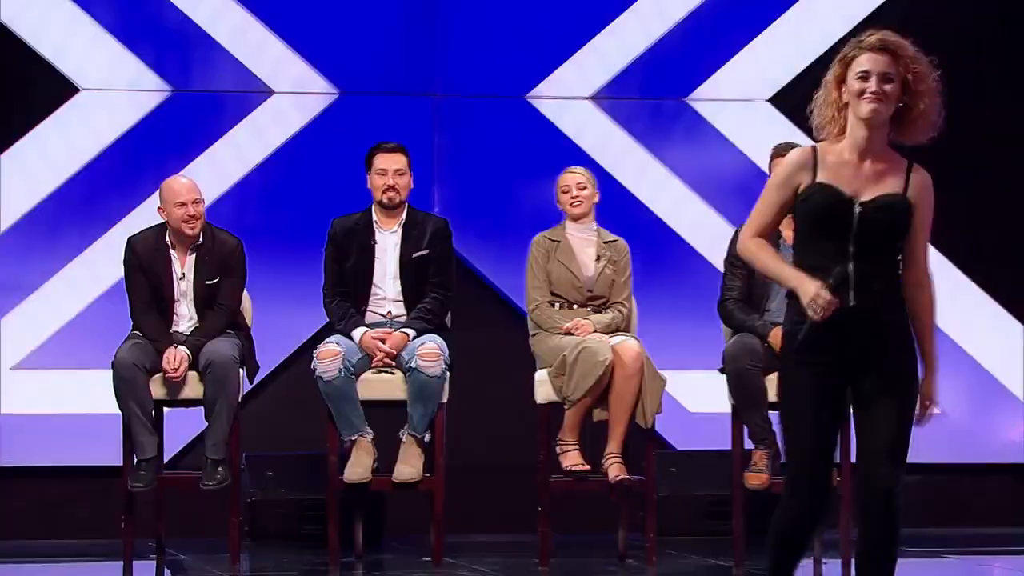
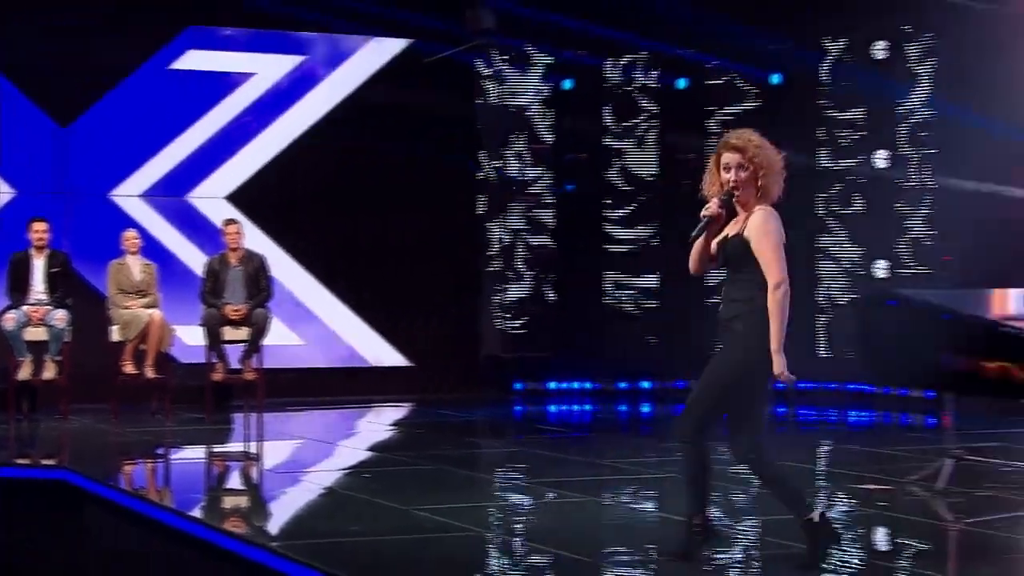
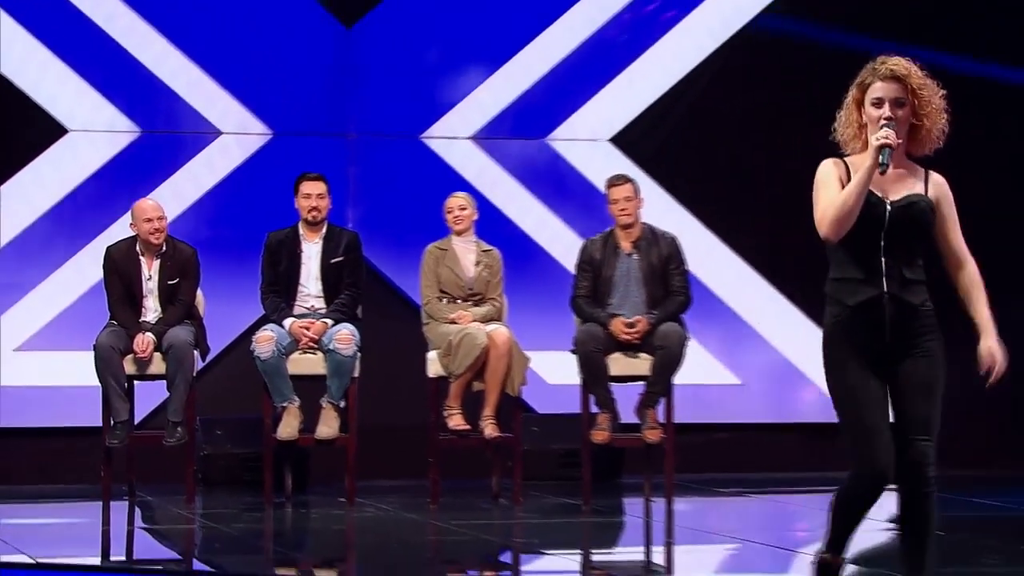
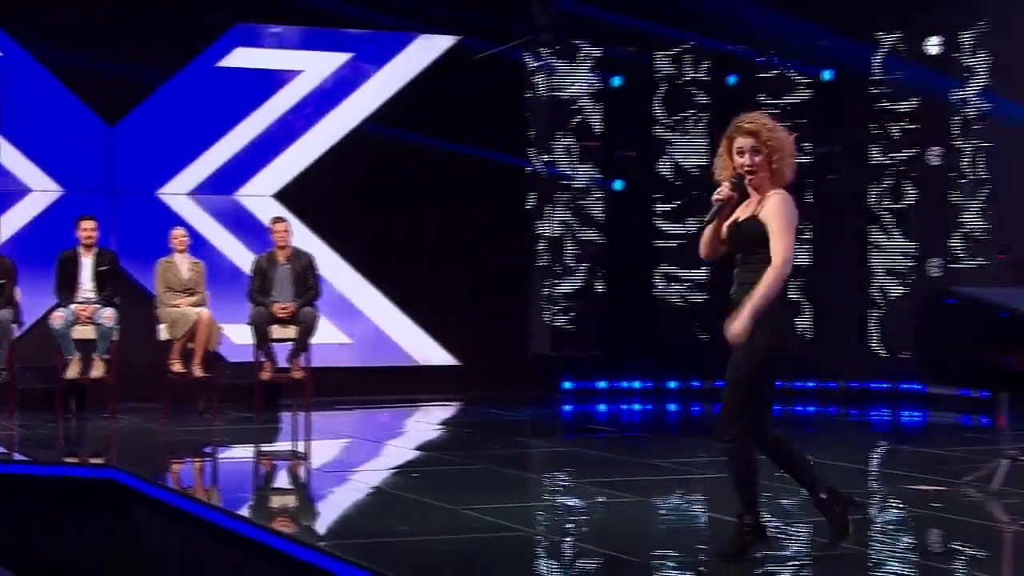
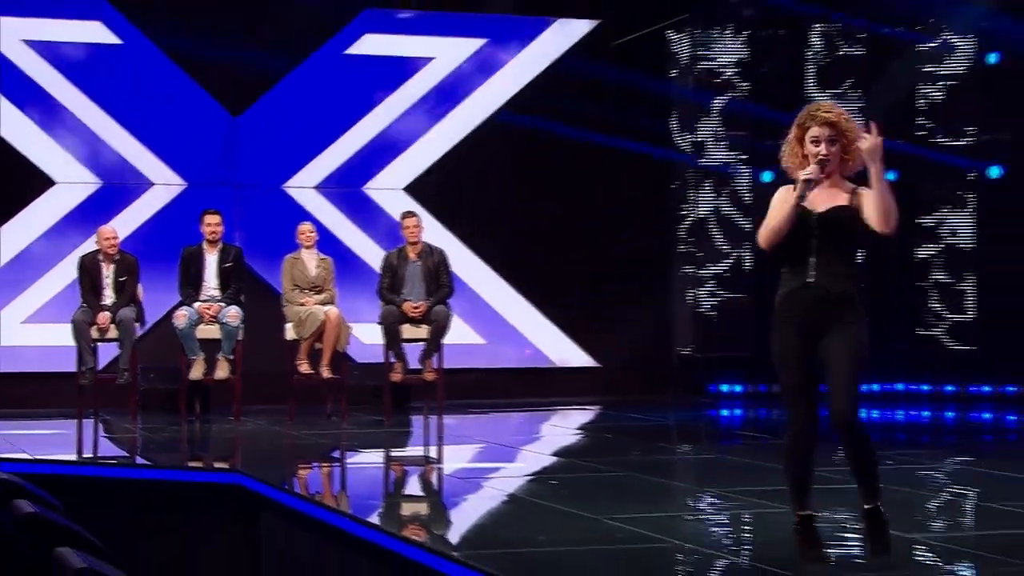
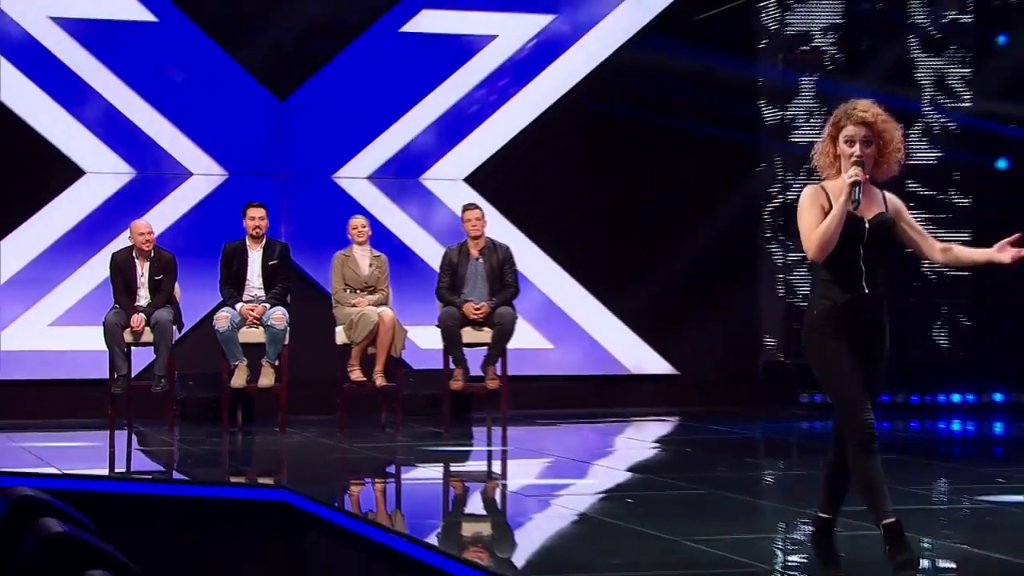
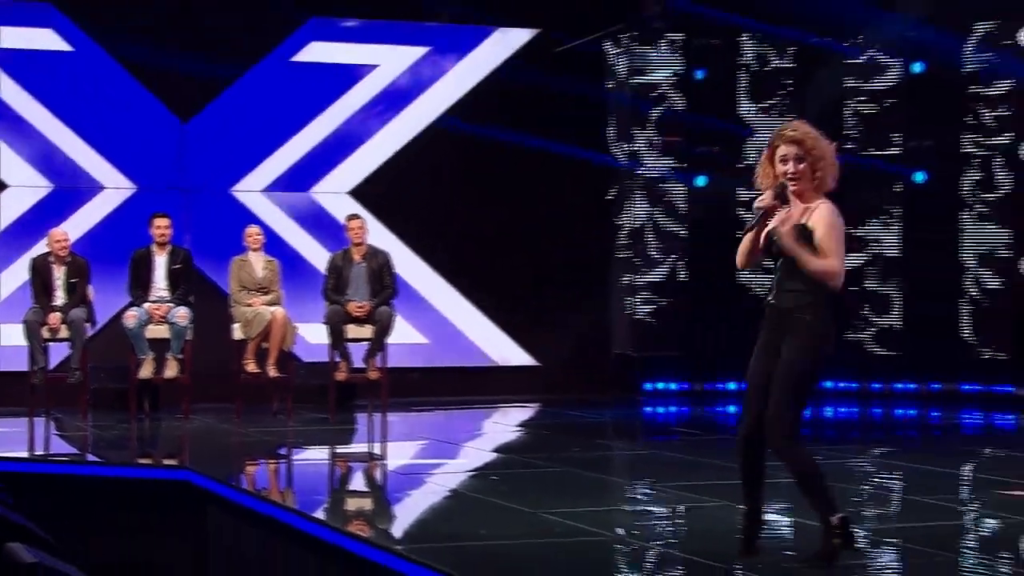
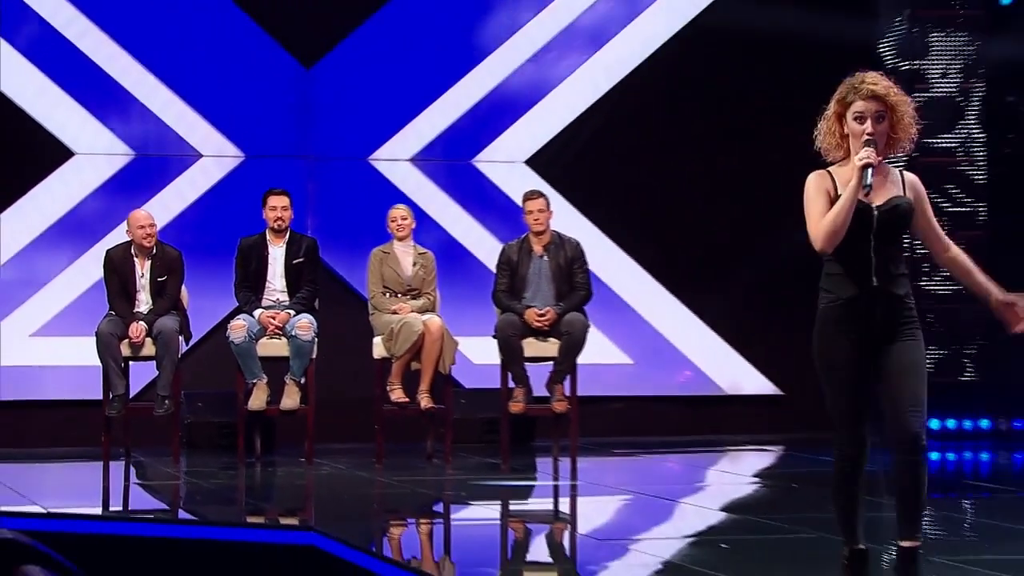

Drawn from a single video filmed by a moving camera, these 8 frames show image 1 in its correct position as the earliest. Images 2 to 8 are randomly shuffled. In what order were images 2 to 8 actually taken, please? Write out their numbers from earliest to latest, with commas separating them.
3, 8, 6, 5, 7, 4, 2
